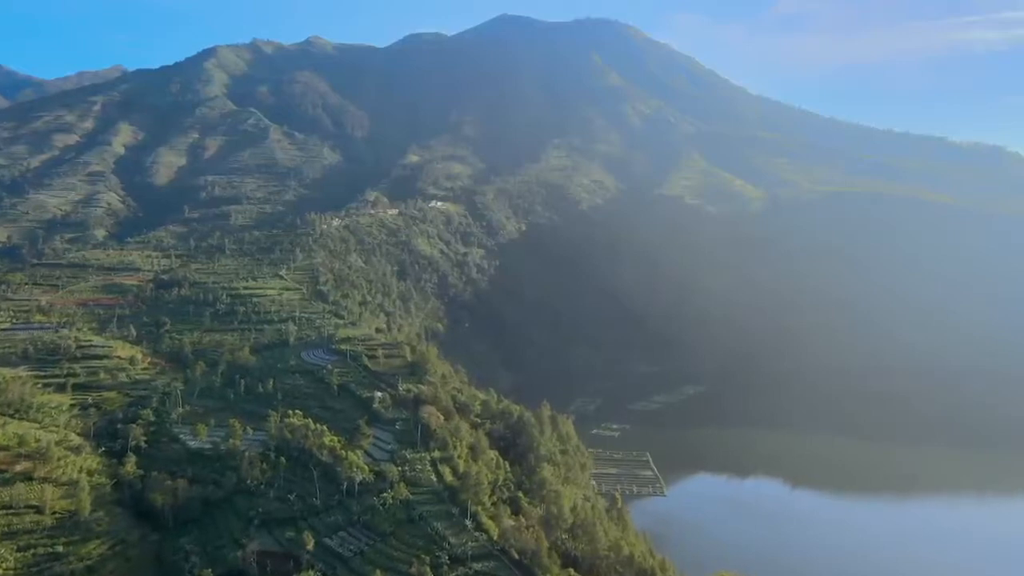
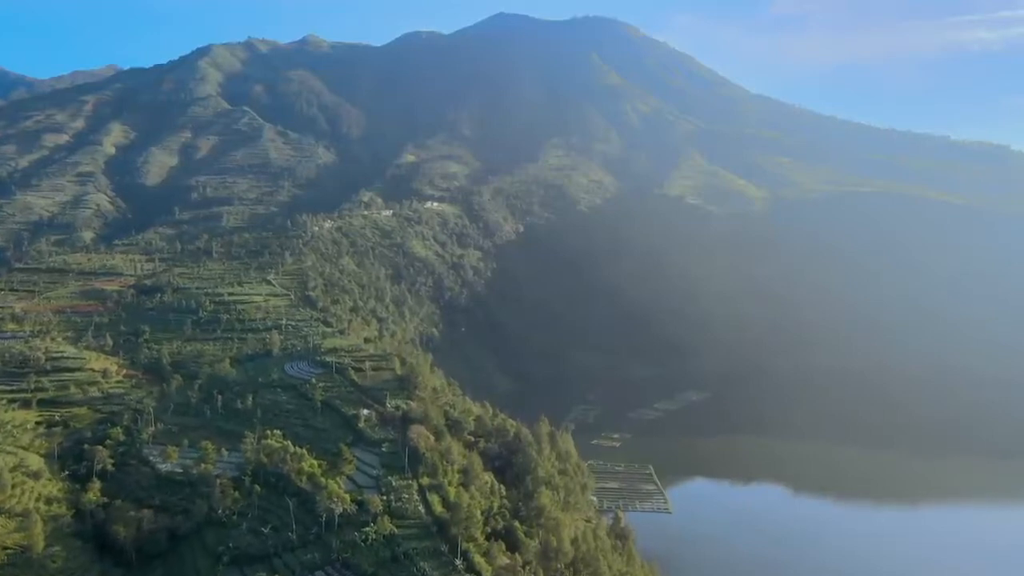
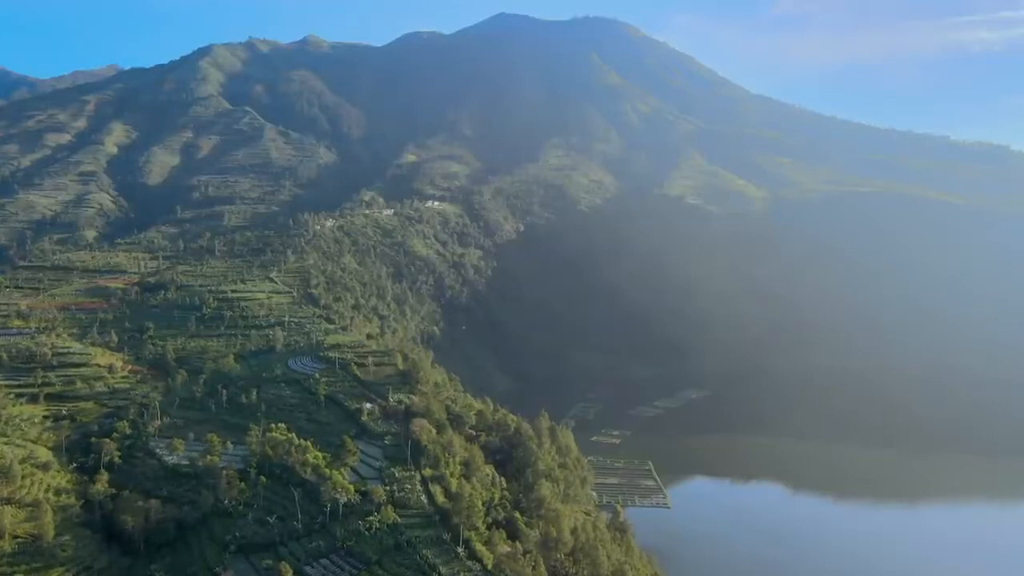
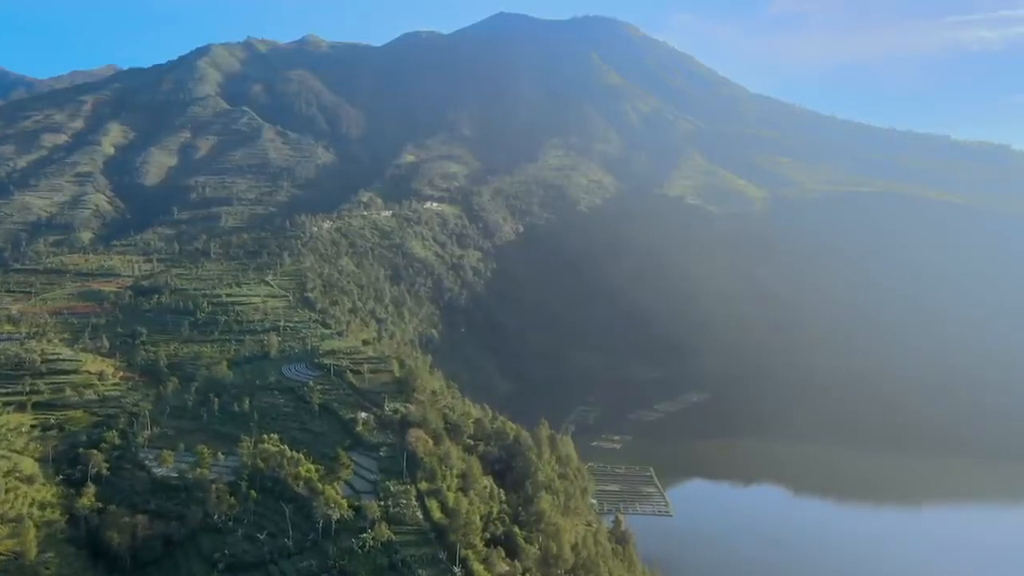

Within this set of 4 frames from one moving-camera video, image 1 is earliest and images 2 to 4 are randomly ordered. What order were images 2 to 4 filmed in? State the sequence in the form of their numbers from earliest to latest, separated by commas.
3, 2, 4
